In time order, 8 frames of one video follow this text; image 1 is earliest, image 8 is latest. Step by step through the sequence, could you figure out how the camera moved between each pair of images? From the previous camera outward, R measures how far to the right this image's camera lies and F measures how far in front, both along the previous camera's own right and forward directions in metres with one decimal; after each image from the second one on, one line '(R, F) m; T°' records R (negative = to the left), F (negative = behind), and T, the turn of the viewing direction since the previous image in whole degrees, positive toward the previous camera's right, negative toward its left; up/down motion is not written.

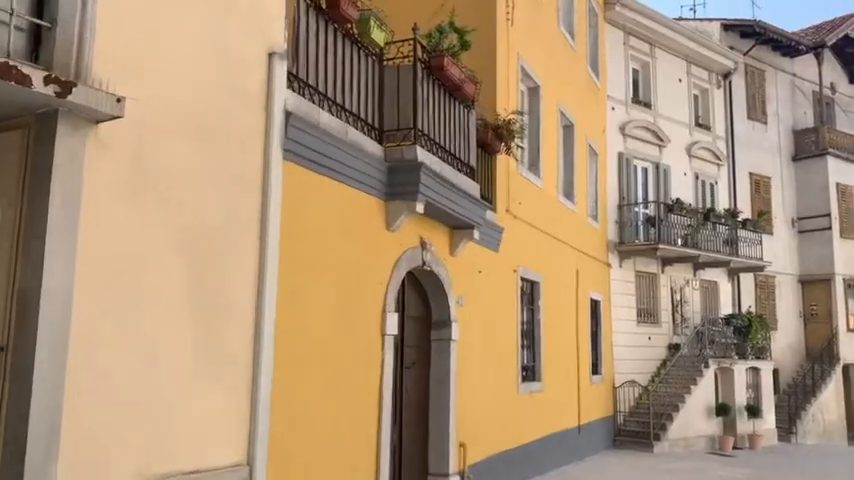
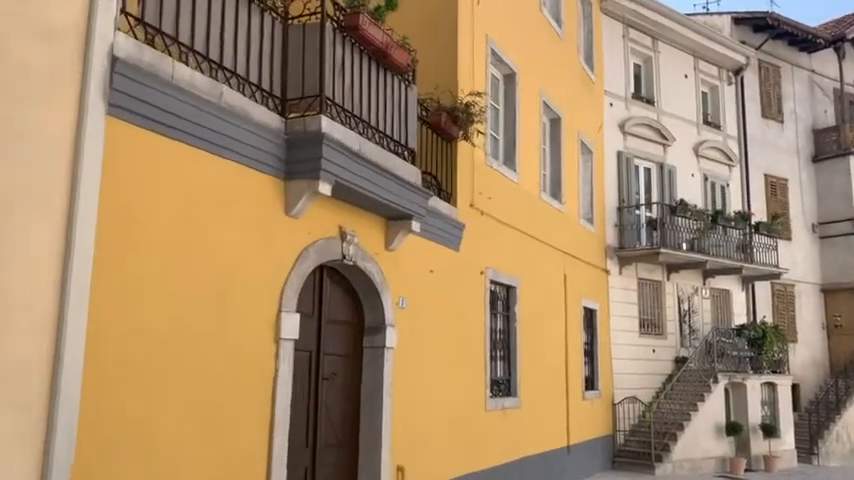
(+0.9, +1.1) m; -2°
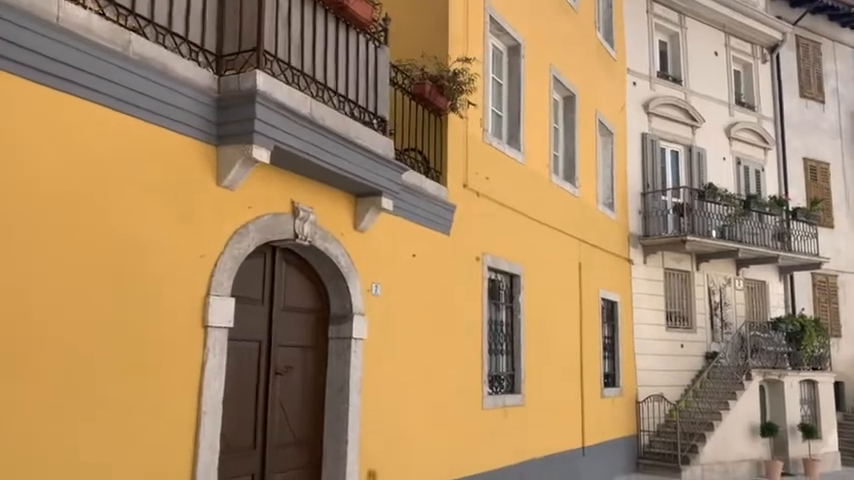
(+0.6, +0.8) m; -3°
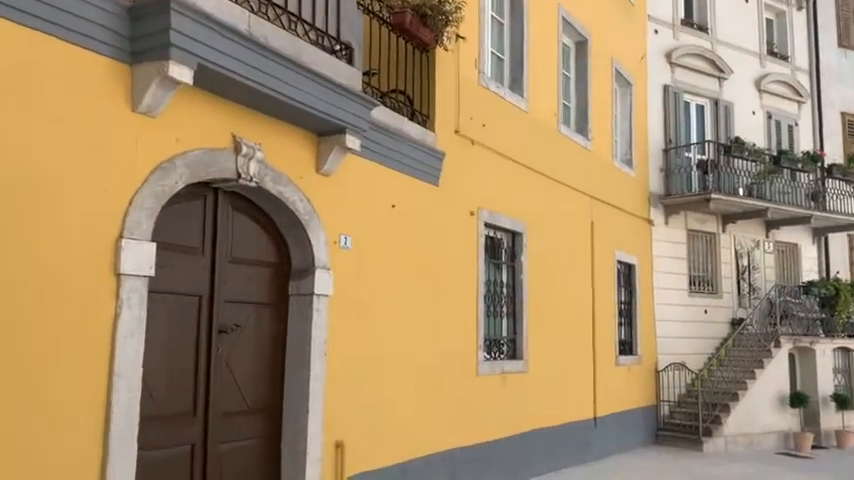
(+0.4, +0.8) m; -2°
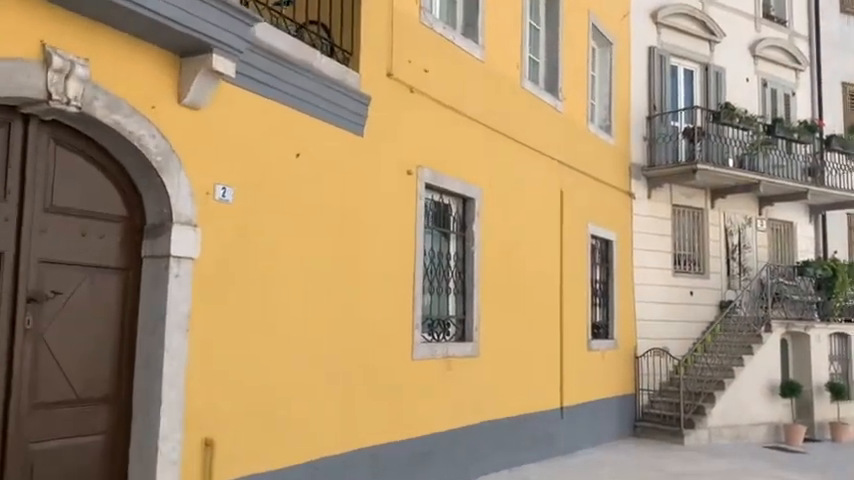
(+0.7, +1.1) m; 0°
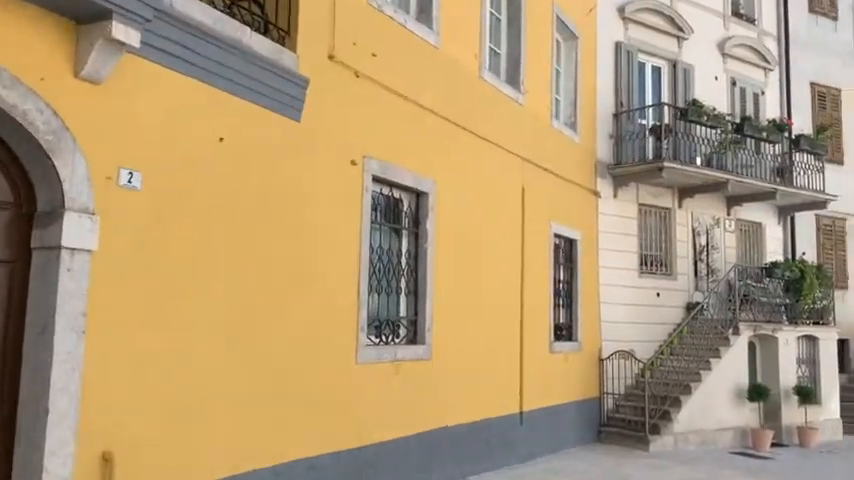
(+0.3, +0.4) m; +2°
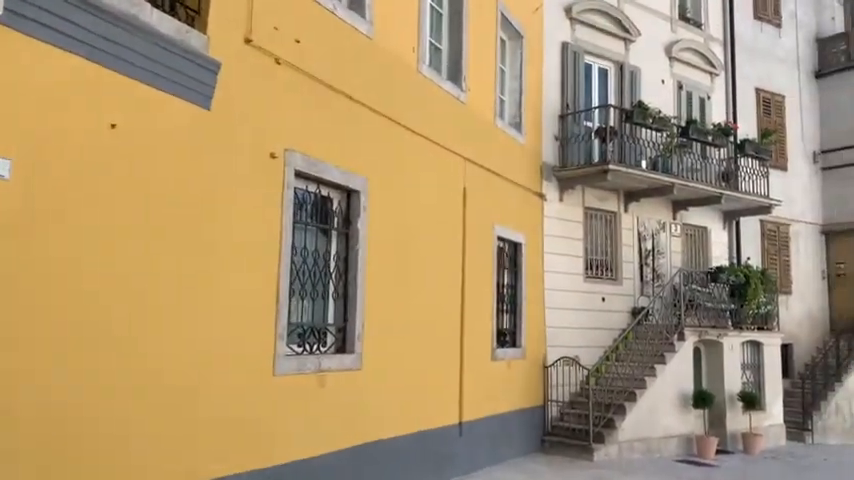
(+0.2, +0.4) m; +3°
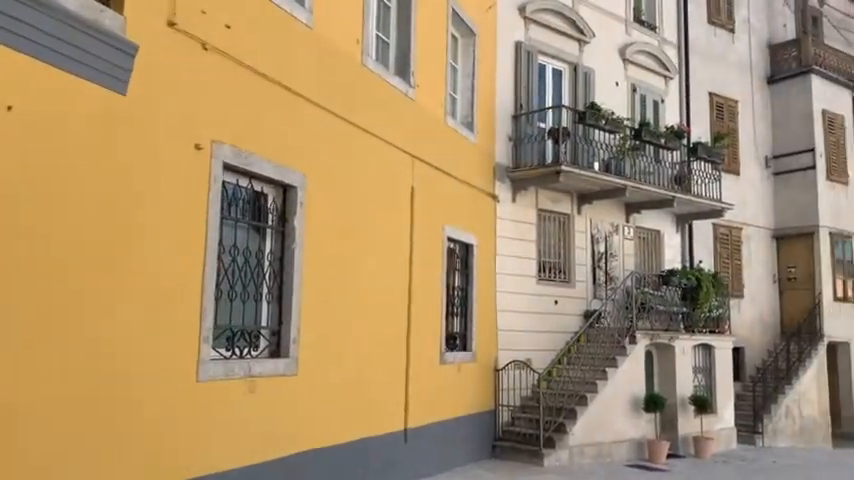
(+0.2, +0.3) m; +3°
